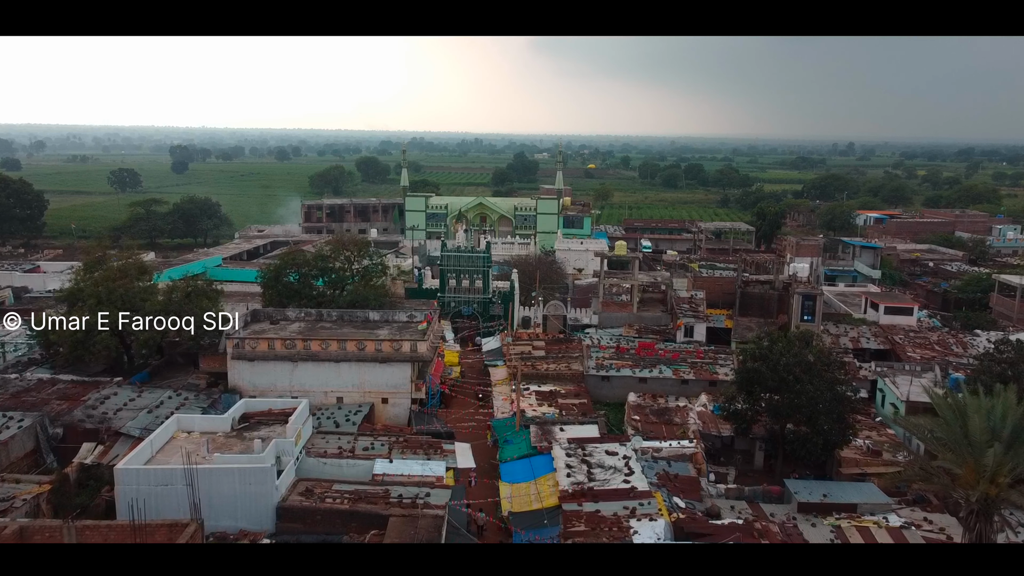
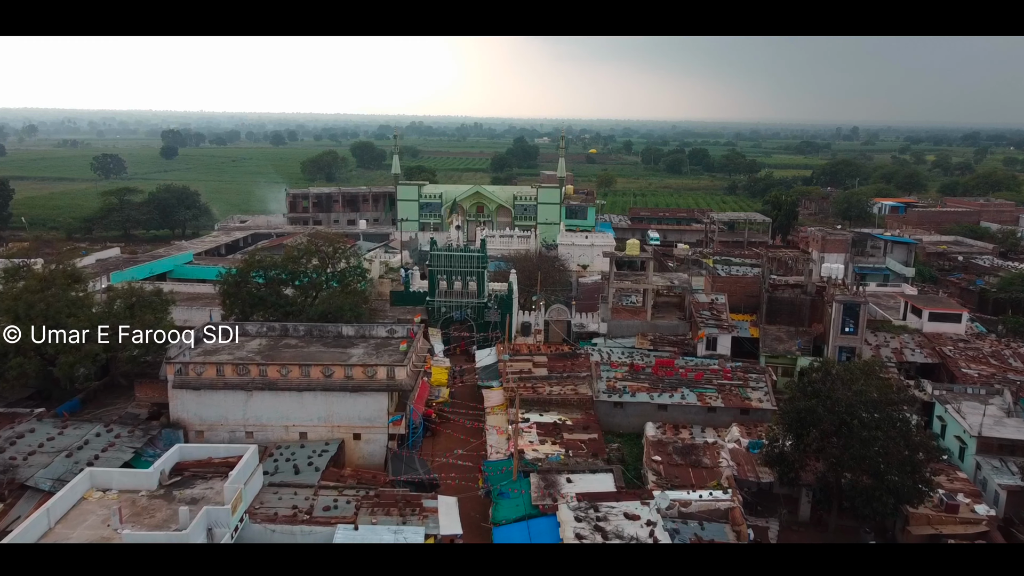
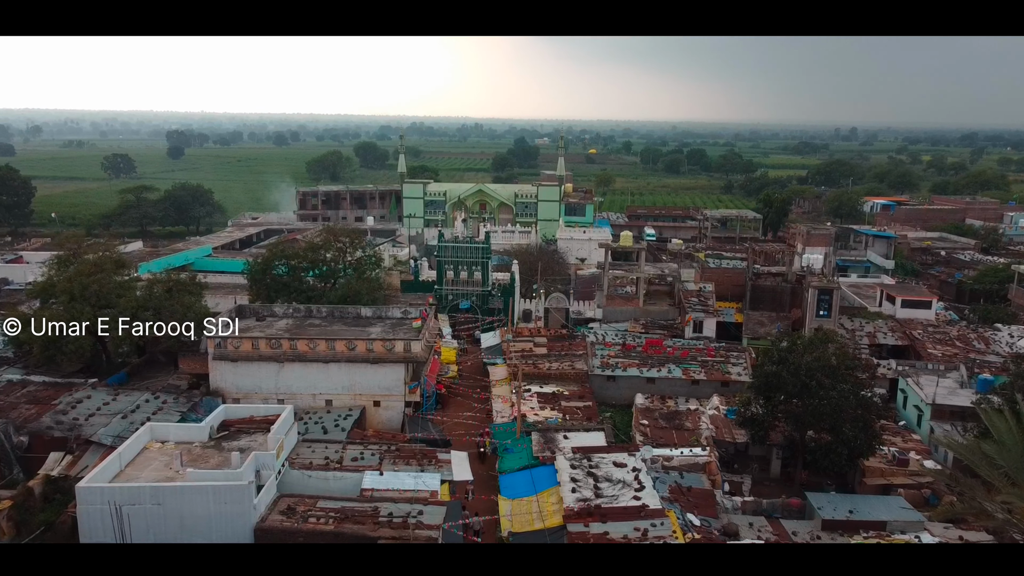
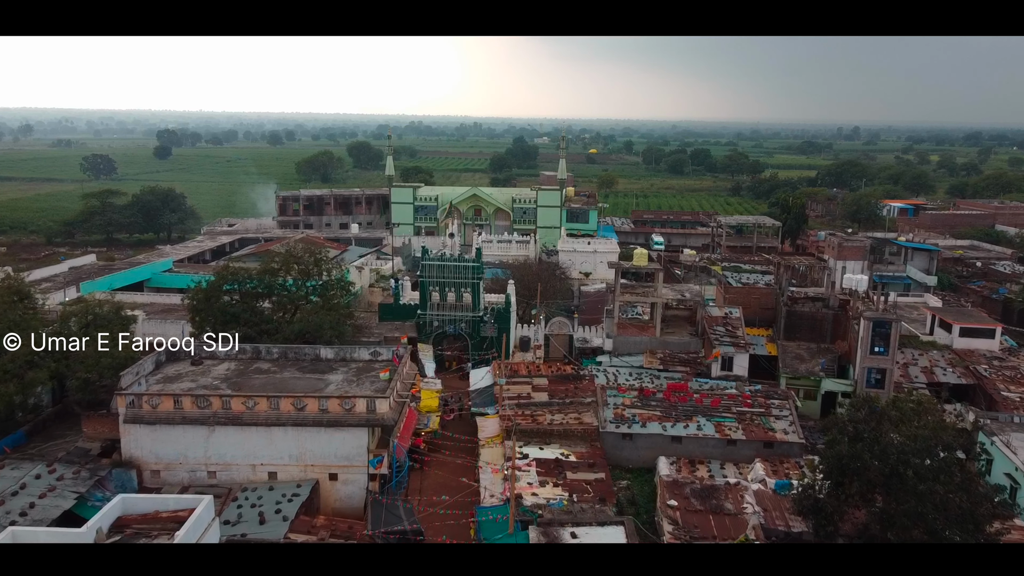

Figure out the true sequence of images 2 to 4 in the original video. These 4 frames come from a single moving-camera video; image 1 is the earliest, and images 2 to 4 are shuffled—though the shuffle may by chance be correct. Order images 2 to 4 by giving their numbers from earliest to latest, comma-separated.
3, 2, 4
